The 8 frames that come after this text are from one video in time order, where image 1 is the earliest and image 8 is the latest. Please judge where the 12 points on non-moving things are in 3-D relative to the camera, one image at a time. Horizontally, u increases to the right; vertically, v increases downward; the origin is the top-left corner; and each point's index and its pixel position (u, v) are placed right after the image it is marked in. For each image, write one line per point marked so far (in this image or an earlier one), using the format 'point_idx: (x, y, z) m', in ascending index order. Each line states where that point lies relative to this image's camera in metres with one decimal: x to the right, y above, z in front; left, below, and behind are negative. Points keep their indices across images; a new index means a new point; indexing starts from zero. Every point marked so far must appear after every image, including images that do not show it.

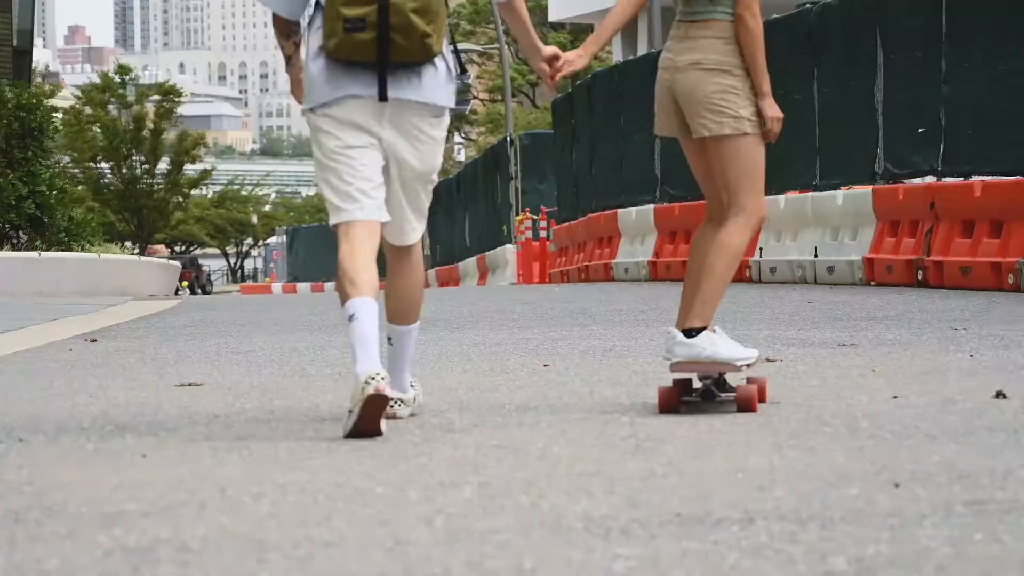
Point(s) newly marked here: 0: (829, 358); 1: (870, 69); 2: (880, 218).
0: (+0.9, -0.2, +7.3) m
1: (+2.0, +1.2, +15.4) m
2: (+2.0, +0.4, +14.8) m
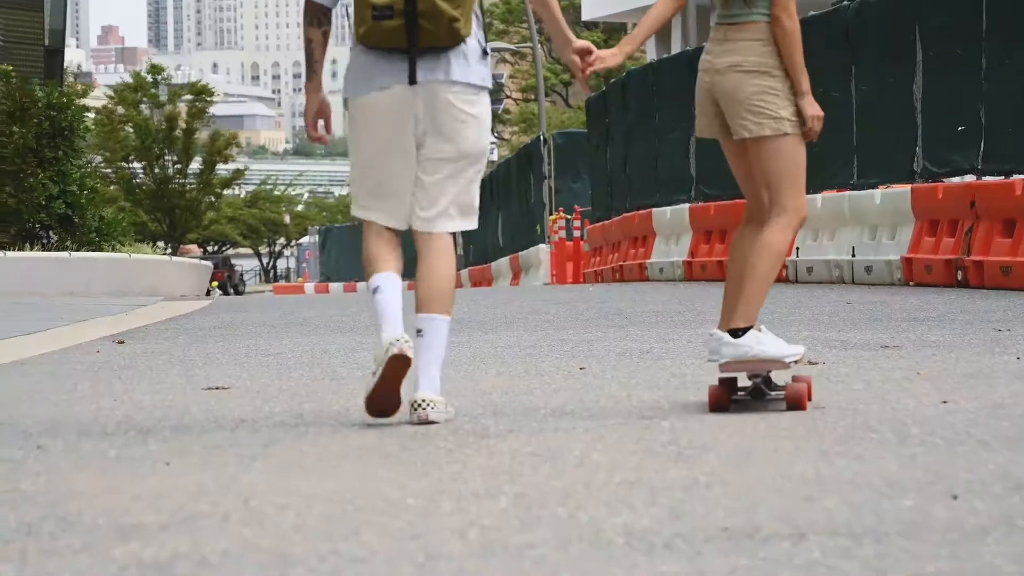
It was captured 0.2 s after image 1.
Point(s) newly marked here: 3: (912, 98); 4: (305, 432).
0: (+0.9, -0.2, +7.1) m
1: (+2.2, +1.2, +15.2) m
2: (+2.2, +0.4, +14.6) m
3: (+2.2, +1.1, +15.2) m
4: (-0.4, -0.3, +4.9) m
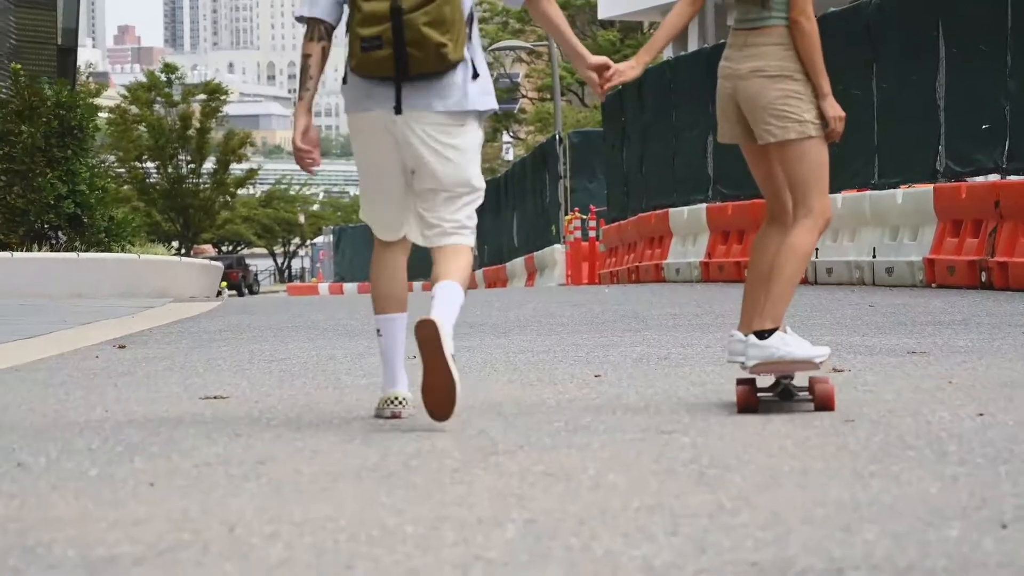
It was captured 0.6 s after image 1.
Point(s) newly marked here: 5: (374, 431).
0: (+1.0, -0.2, +6.8) m
1: (+2.3, +1.2, +14.9) m
2: (+2.2, +0.4, +14.3) m
3: (+2.3, +1.0, +14.9) m
4: (-0.4, -0.3, +4.6) m
5: (-0.2, -0.3, +5.0) m
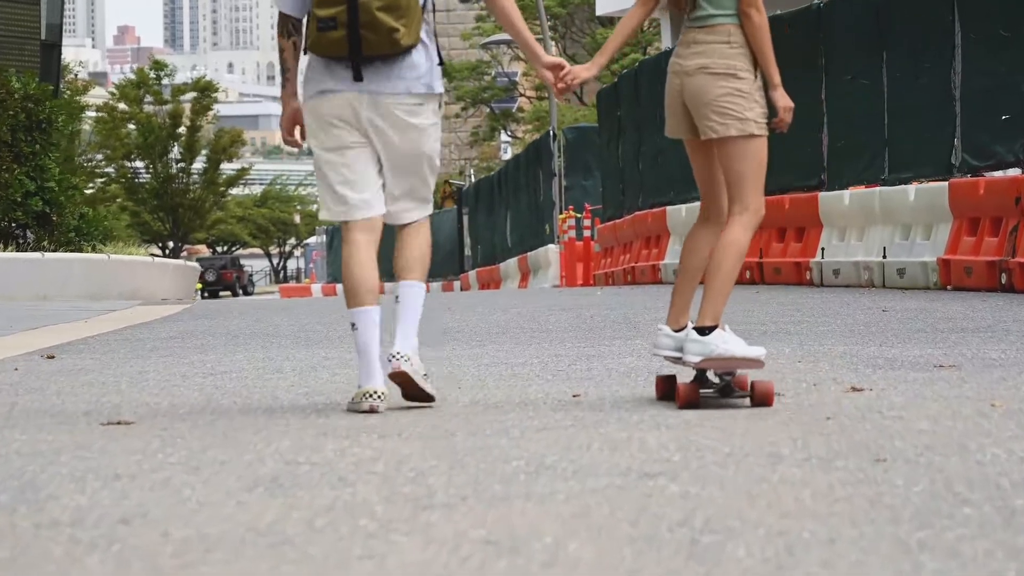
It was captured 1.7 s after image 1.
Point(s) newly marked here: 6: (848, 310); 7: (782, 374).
0: (+0.9, -0.2, +5.9) m
1: (+2.2, +1.2, +13.9) m
2: (+2.2, +0.4, +13.3) m
3: (+2.2, +1.0, +13.9) m
4: (-0.4, -0.3, +3.7) m
5: (-0.3, -0.3, +4.0) m
6: (+1.3, -0.1, +10.9) m
7: (+0.6, -0.2, +6.5) m
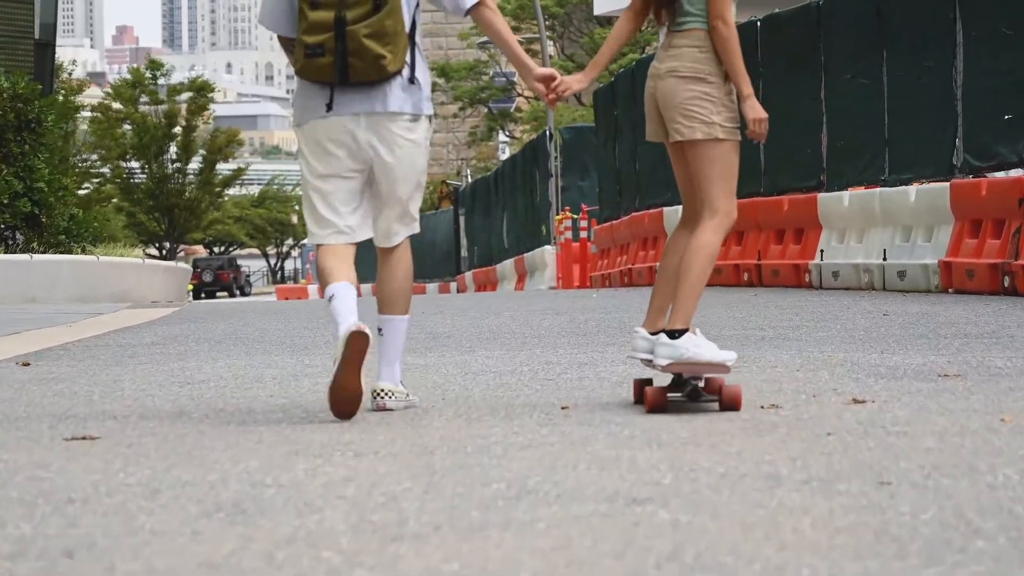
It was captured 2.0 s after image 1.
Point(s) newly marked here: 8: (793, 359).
0: (+0.9, -0.2, +5.6) m
1: (+2.2, +1.2, +13.7) m
2: (+2.1, +0.3, +13.1) m
3: (+2.2, +1.0, +13.7) m
4: (-0.5, -0.3, +3.4) m
5: (-0.3, -0.3, +3.8) m
6: (+1.3, -0.1, +10.7) m
7: (+0.6, -0.2, +6.2) m
8: (+0.8, -0.2, +7.4) m
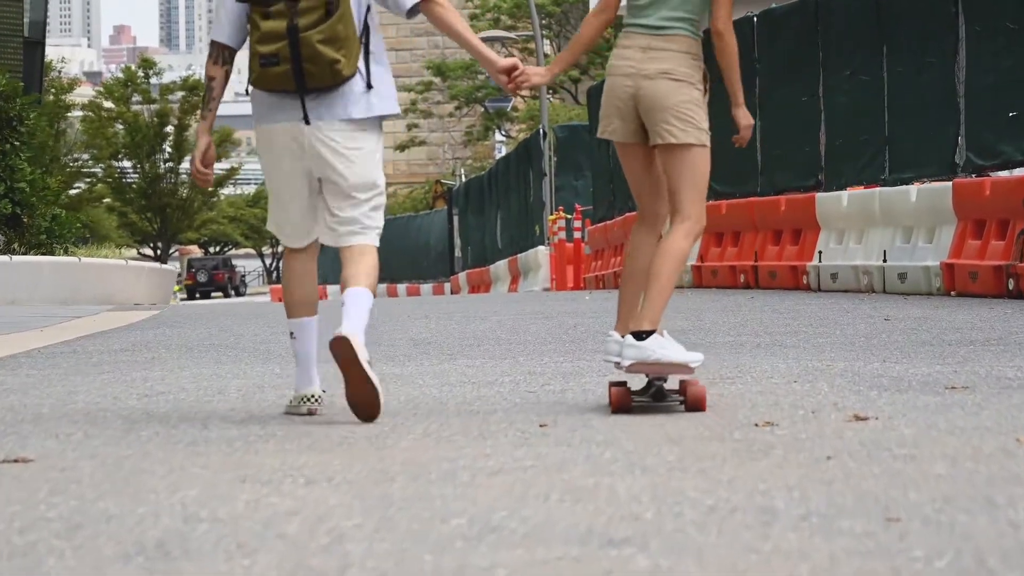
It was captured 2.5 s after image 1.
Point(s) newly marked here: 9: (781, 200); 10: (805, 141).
0: (+0.8, -0.2, +5.2) m
1: (+2.1, +1.2, +13.3) m
2: (+2.1, +0.3, +12.6) m
3: (+2.1, +1.0, +13.3) m
4: (-0.5, -0.3, +3.0) m
5: (-0.4, -0.3, +3.4) m
6: (+1.3, -0.1, +10.3) m
7: (+0.6, -0.2, +5.8) m
8: (+0.7, -0.2, +6.9) m
9: (+1.5, +0.5, +15.7) m
10: (+1.7, +0.9, +15.8) m
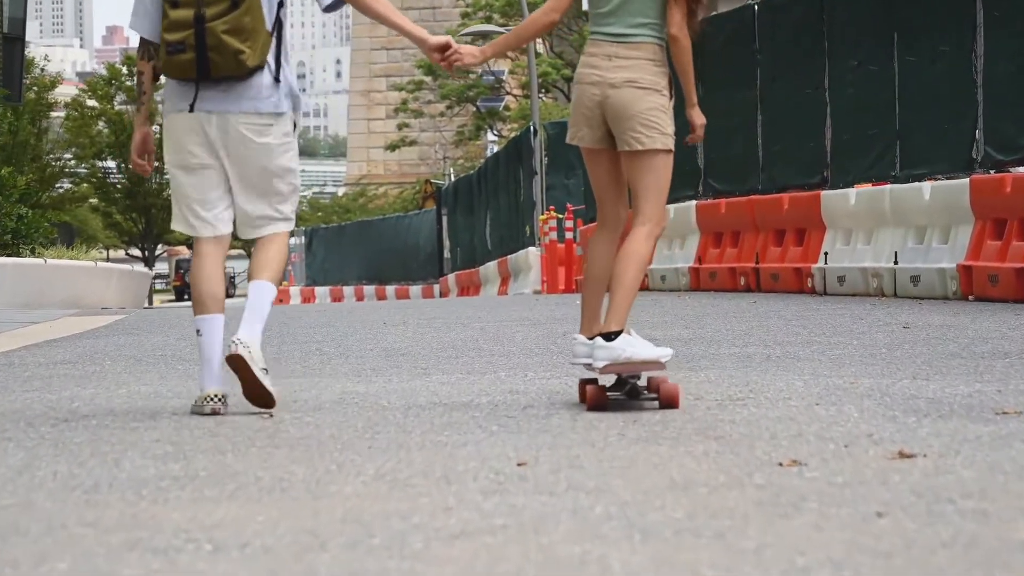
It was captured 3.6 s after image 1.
0: (+0.8, -0.3, +4.3) m
1: (+2.1, +1.2, +12.4) m
2: (+2.0, +0.3, +11.8) m
3: (+2.1, +1.0, +12.4) m
4: (-0.5, -0.3, +2.1) m
5: (-0.4, -0.3, +2.5) m
6: (+1.2, -0.1, +9.4) m
7: (+0.5, -0.2, +5.0) m
8: (+0.7, -0.2, +6.1) m
9: (+1.5, +0.5, +14.8) m
10: (+1.6, +0.8, +15.0) m
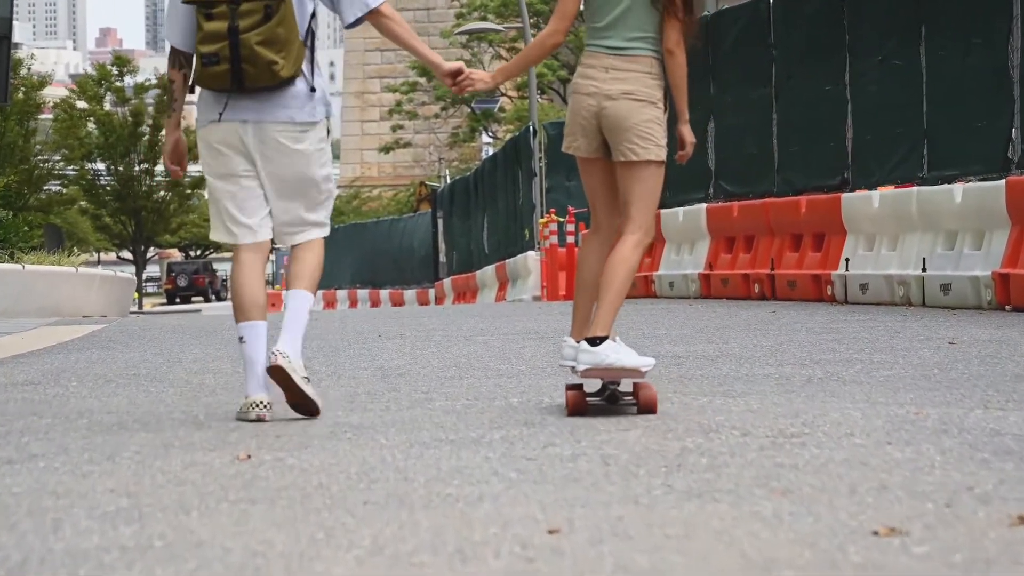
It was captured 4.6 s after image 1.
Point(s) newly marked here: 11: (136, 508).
0: (+0.8, -0.3, +3.5) m
1: (+2.1, +1.1, +11.6) m
2: (+2.0, +0.3, +11.0) m
3: (+2.1, +1.0, +11.6) m
4: (-0.5, -0.4, +1.3) m
5: (-0.4, -0.3, +1.7) m
6: (+1.2, -0.2, +8.6) m
7: (+0.6, -0.3, +4.2) m
8: (+0.7, -0.3, +5.3) m
9: (+1.5, +0.4, +14.0) m
10: (+1.6, +0.8, +14.2) m
11: (-0.5, -0.3, +3.9) m
